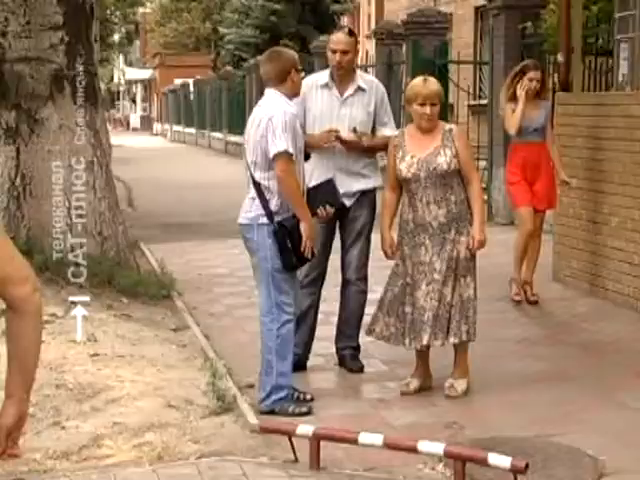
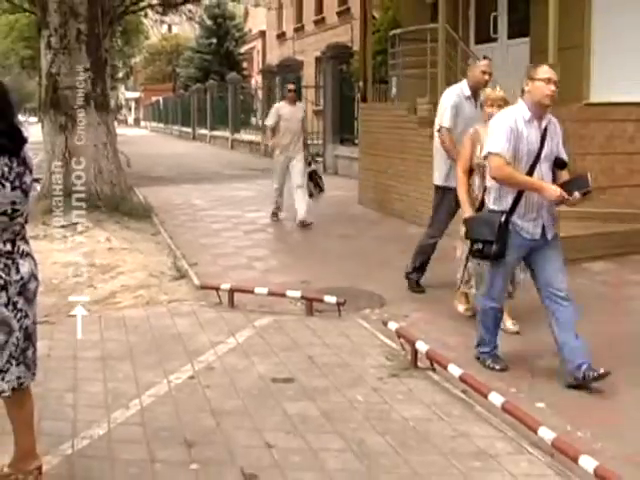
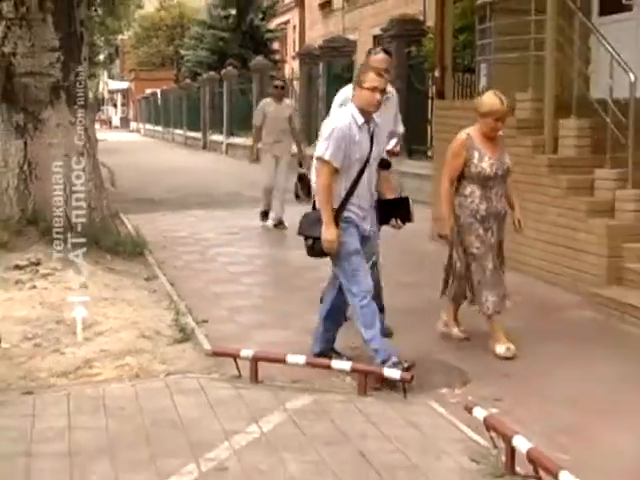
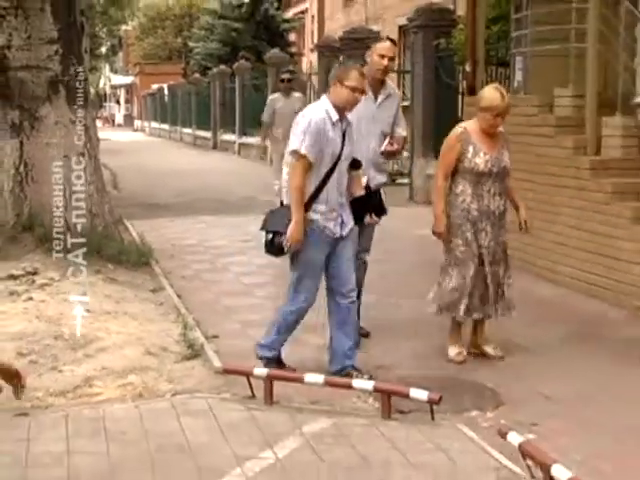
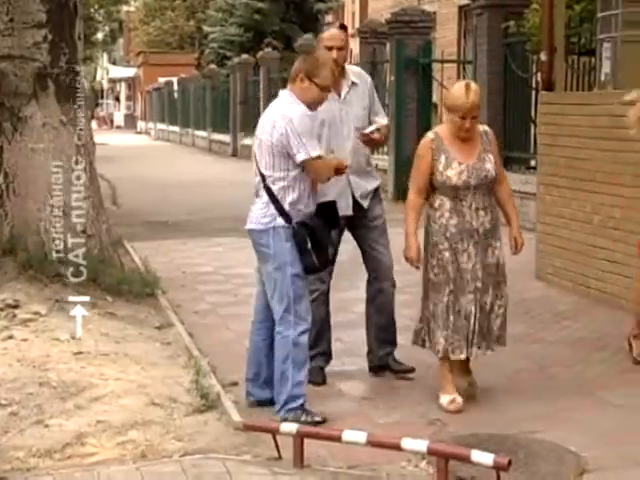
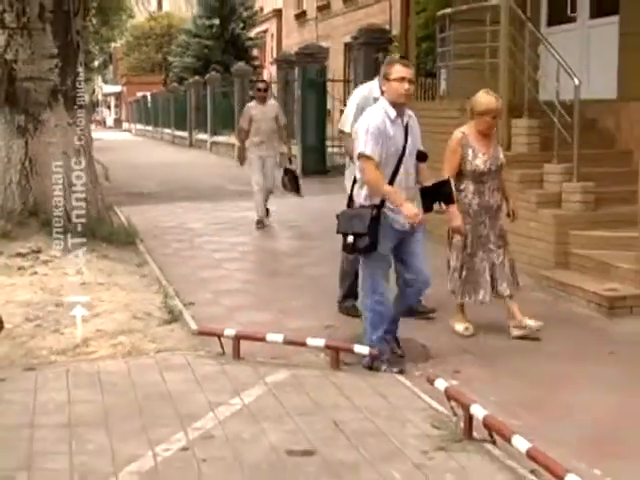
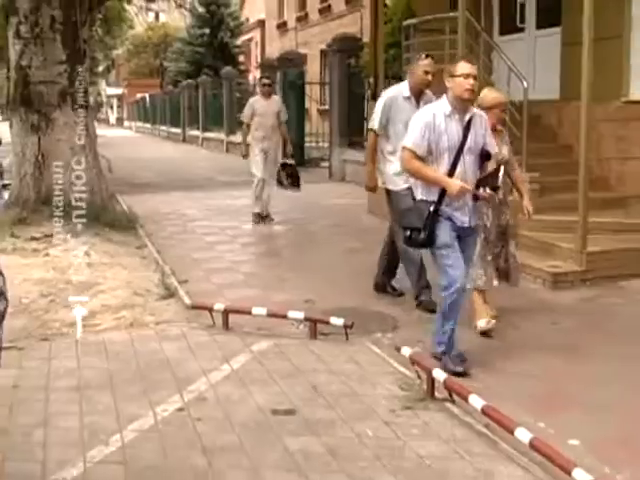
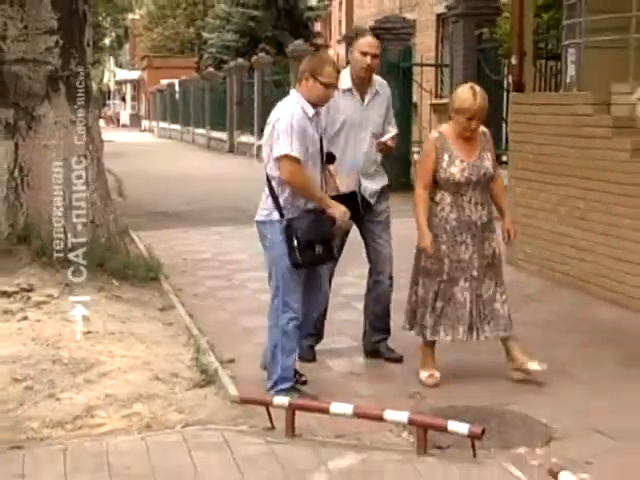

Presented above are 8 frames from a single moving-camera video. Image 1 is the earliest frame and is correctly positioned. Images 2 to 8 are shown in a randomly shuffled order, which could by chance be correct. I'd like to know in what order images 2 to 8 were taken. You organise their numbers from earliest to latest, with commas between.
5, 8, 4, 3, 6, 7, 2
